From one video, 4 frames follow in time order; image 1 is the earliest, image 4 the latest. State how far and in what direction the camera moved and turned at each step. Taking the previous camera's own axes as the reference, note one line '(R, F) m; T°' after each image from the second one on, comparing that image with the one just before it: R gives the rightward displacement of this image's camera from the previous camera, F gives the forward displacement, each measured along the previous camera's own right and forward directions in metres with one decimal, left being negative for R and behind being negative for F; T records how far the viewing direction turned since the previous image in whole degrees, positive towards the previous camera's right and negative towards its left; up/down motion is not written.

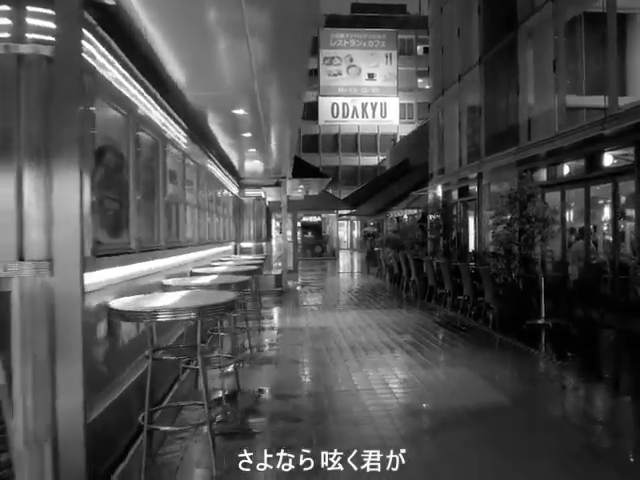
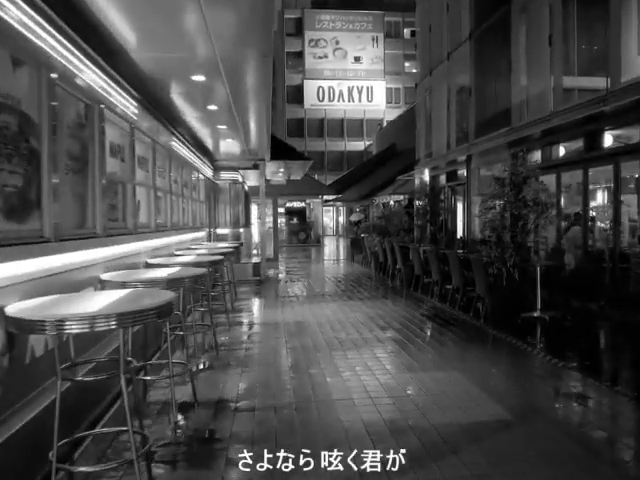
(+0.1, +0.6) m; +1°
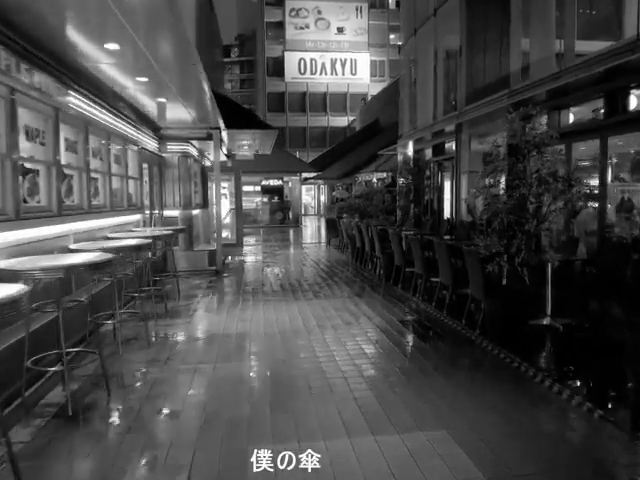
(+0.3, +1.4) m; +2°
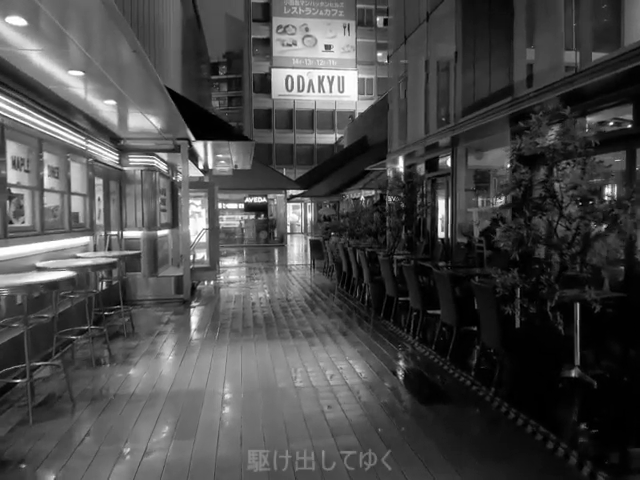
(+0.1, +0.9) m; +1°
